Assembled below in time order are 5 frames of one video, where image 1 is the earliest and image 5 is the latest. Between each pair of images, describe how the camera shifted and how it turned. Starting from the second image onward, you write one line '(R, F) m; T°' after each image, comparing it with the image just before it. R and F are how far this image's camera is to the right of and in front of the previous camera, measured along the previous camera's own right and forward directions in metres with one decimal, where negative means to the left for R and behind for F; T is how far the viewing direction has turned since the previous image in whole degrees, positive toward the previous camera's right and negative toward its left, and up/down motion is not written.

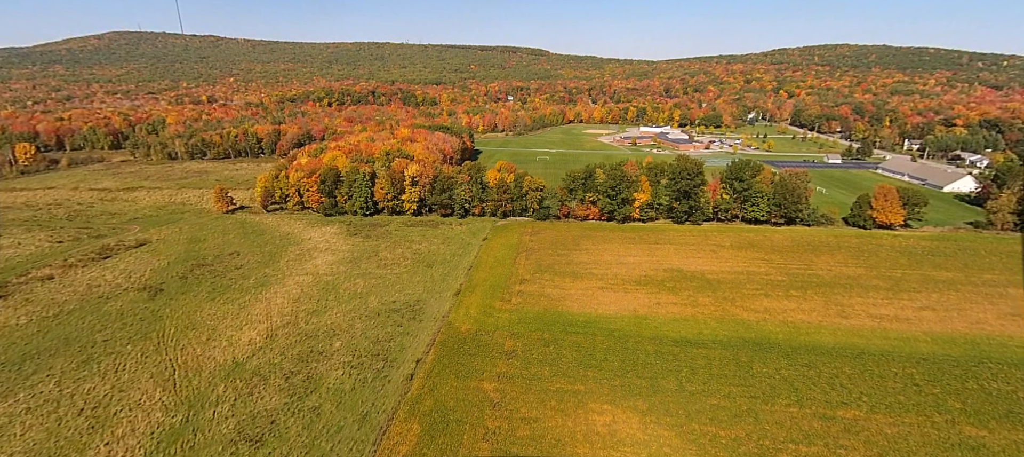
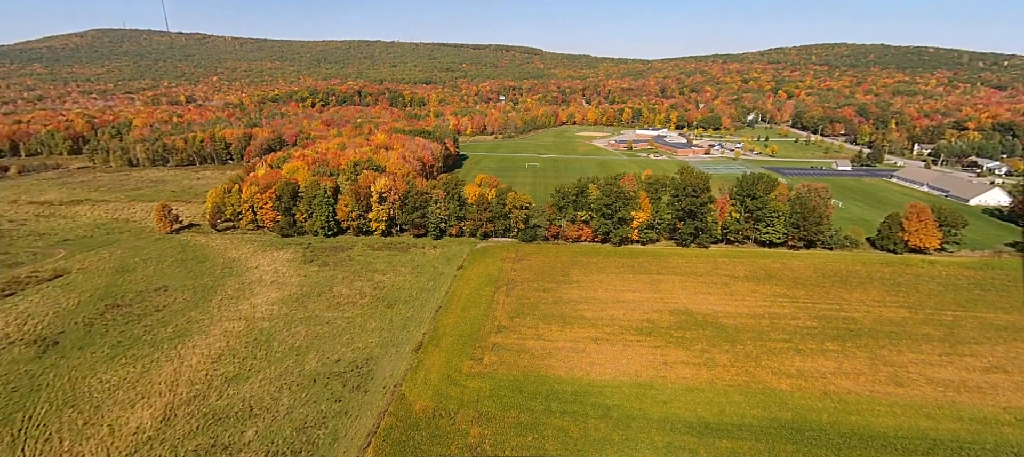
(+1.2, +6.7) m; +1°
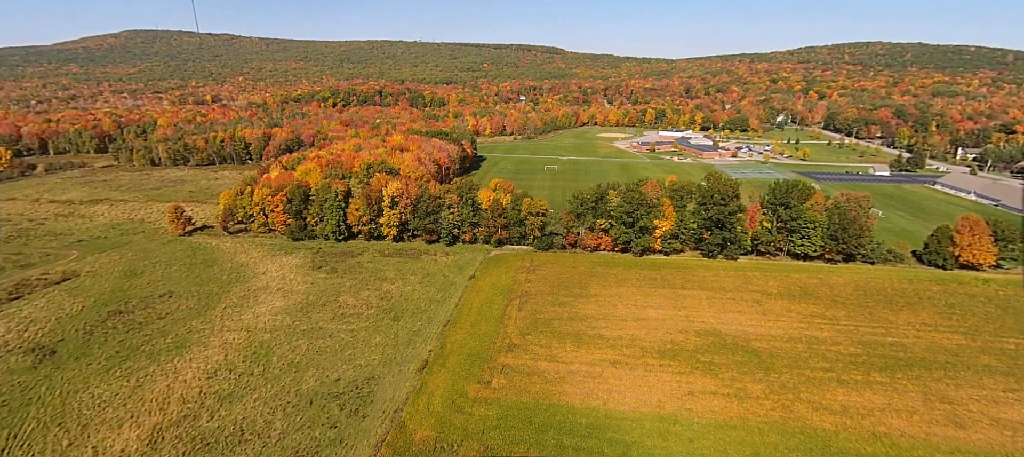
(+0.4, +2.1) m; -2°
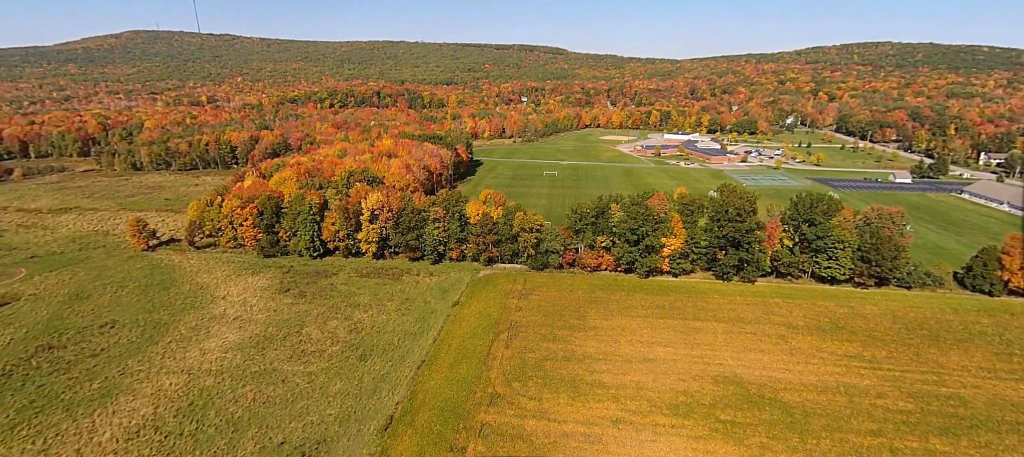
(+0.9, +4.6) m; 0°
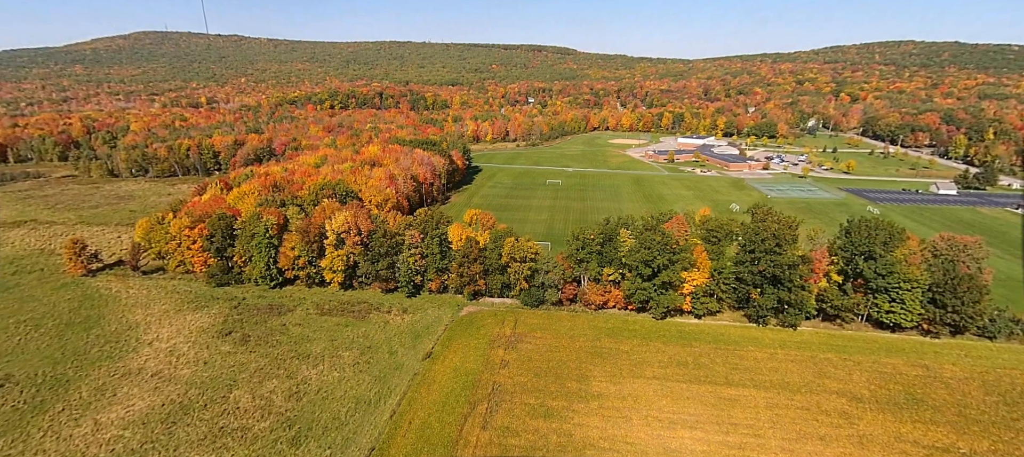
(+1.3, +6.8) m; -1°
